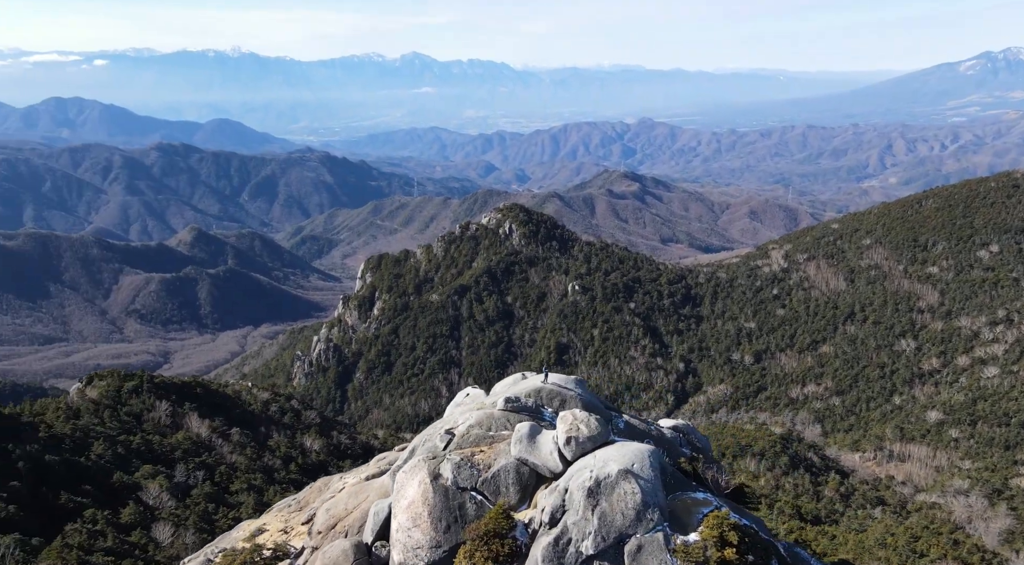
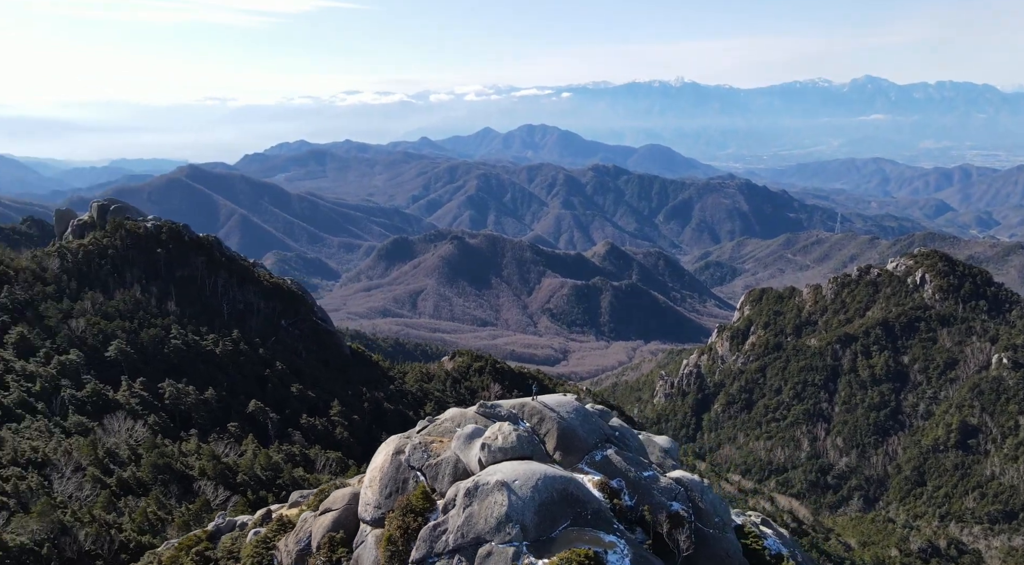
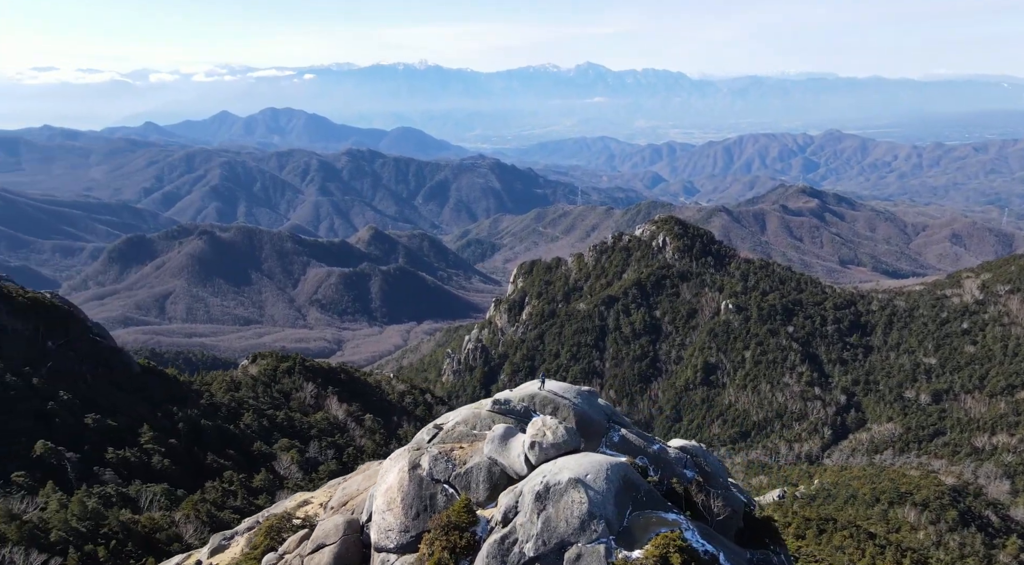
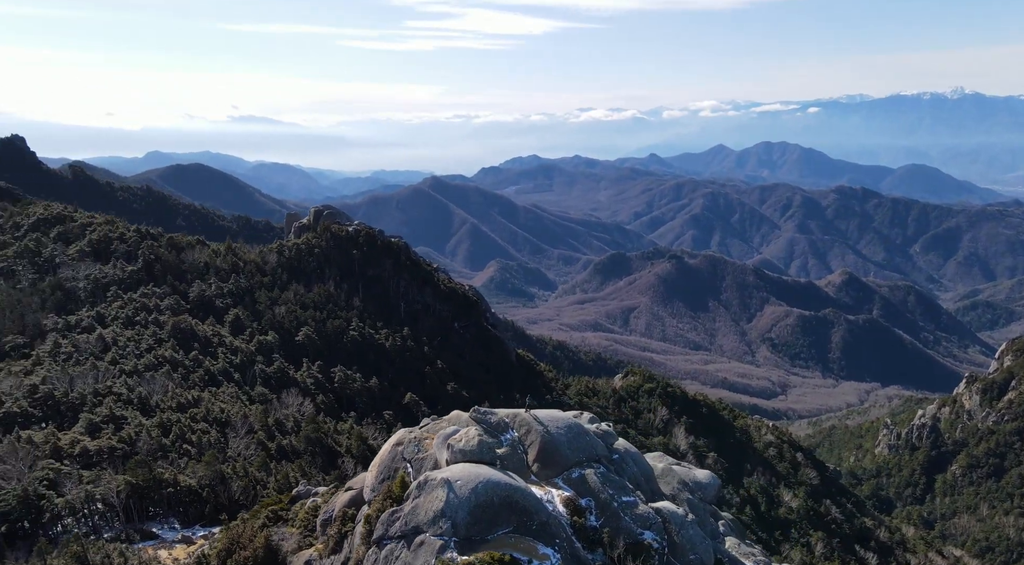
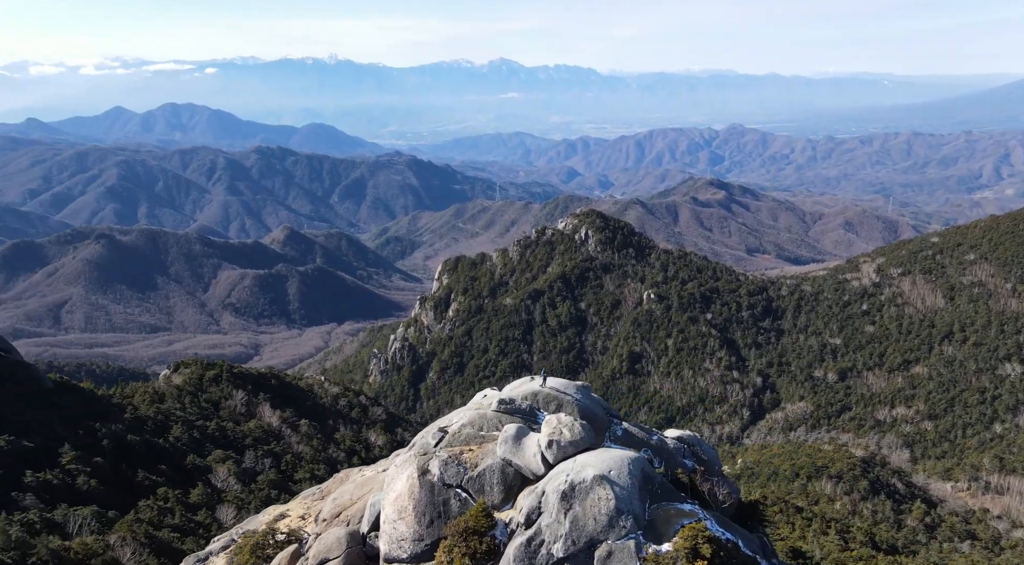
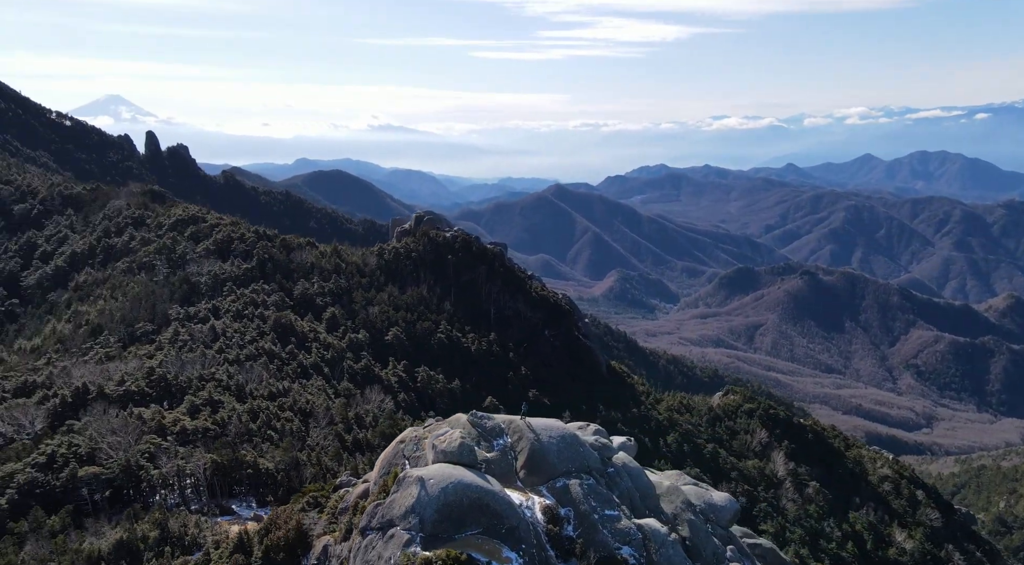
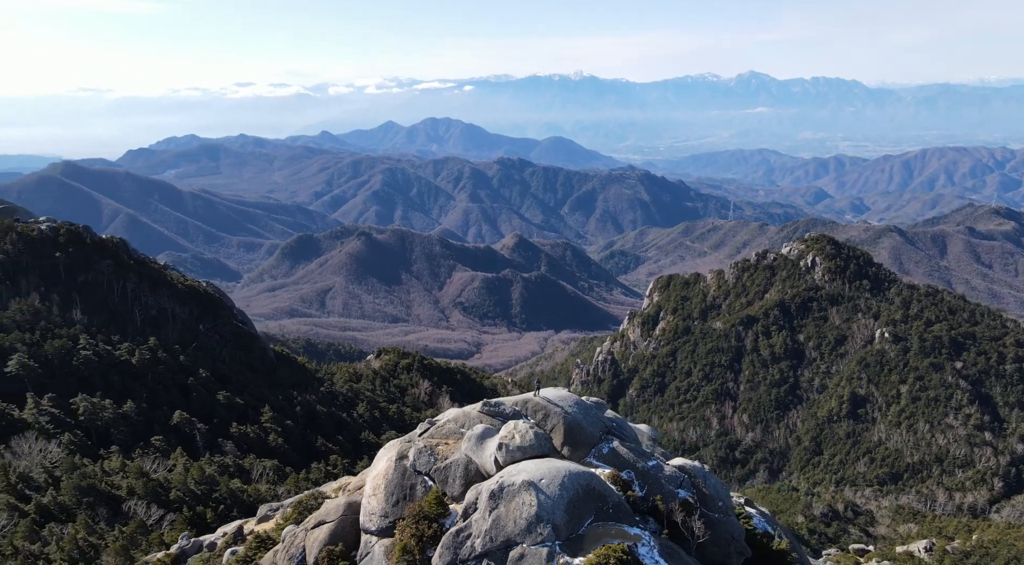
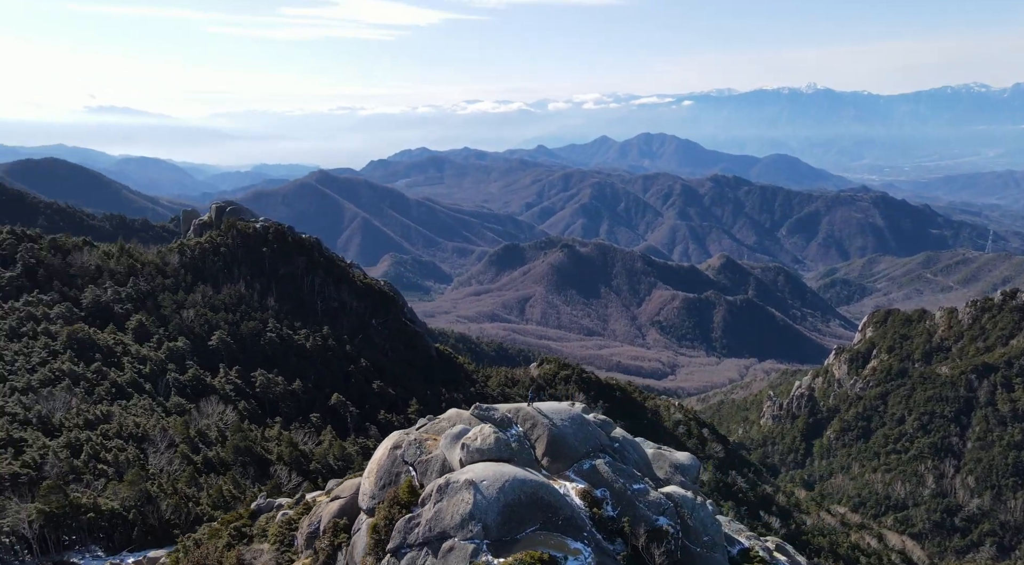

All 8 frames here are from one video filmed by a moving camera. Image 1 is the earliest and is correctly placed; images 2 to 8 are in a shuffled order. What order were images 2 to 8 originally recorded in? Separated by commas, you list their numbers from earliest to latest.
5, 3, 7, 2, 8, 4, 6
